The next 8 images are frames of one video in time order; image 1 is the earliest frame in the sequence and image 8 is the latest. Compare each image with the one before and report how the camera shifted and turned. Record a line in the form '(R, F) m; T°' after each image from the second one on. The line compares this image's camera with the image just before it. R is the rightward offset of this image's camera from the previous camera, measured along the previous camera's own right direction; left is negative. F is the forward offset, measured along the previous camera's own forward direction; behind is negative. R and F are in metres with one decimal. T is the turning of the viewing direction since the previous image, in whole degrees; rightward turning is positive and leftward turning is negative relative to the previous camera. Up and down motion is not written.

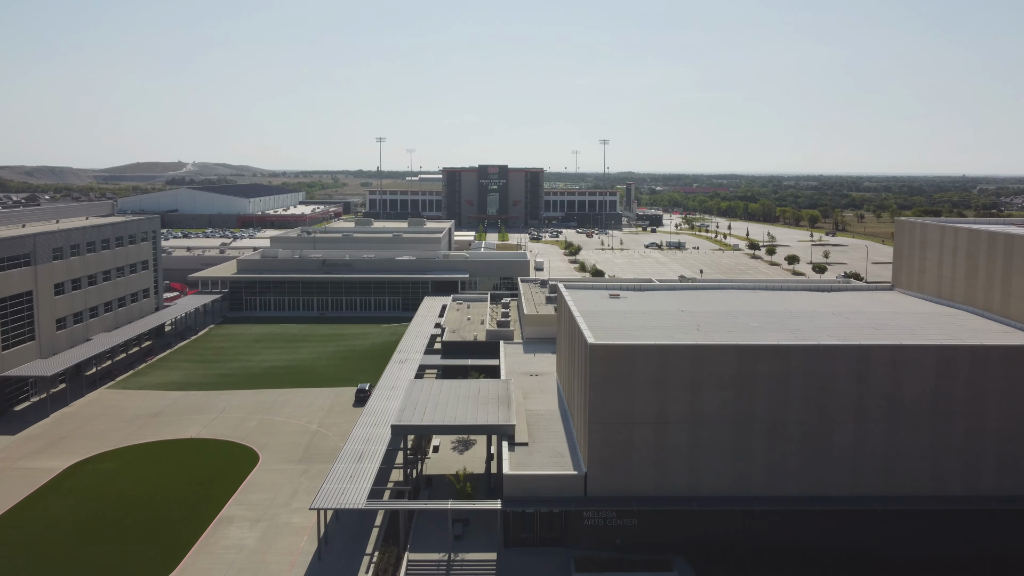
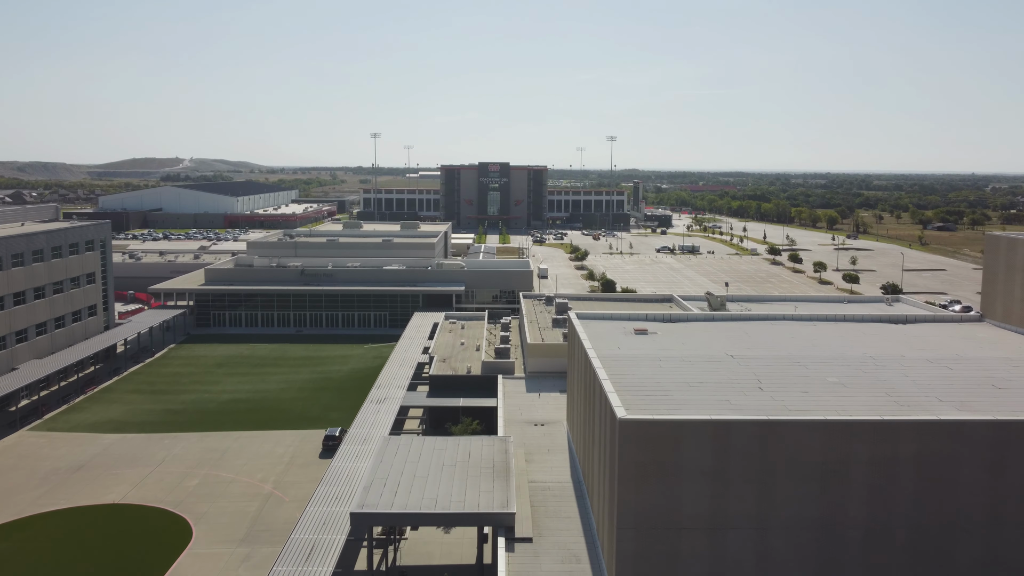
(0.0, +4.3) m; 0°
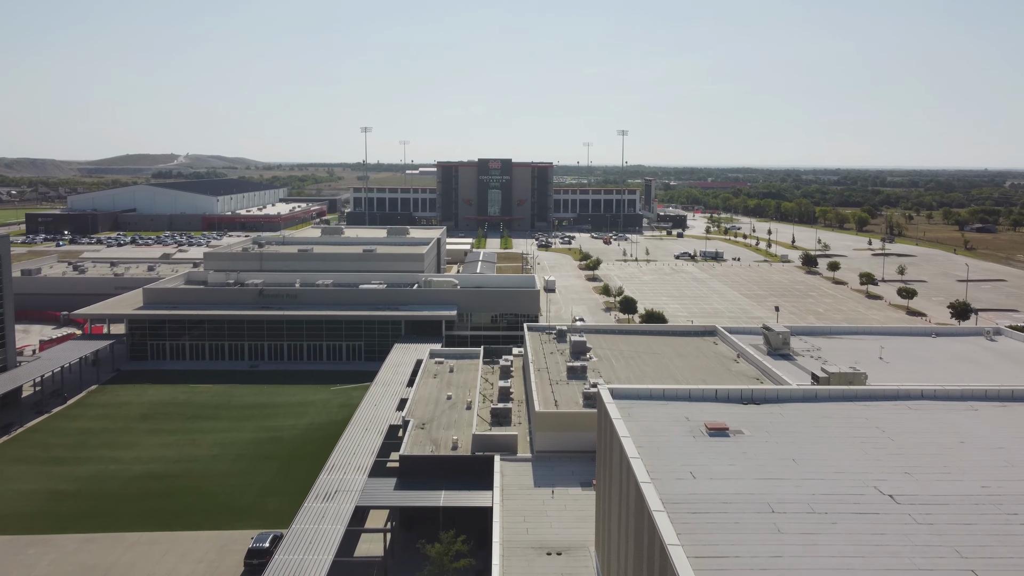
(0.0, +6.1) m; 0°
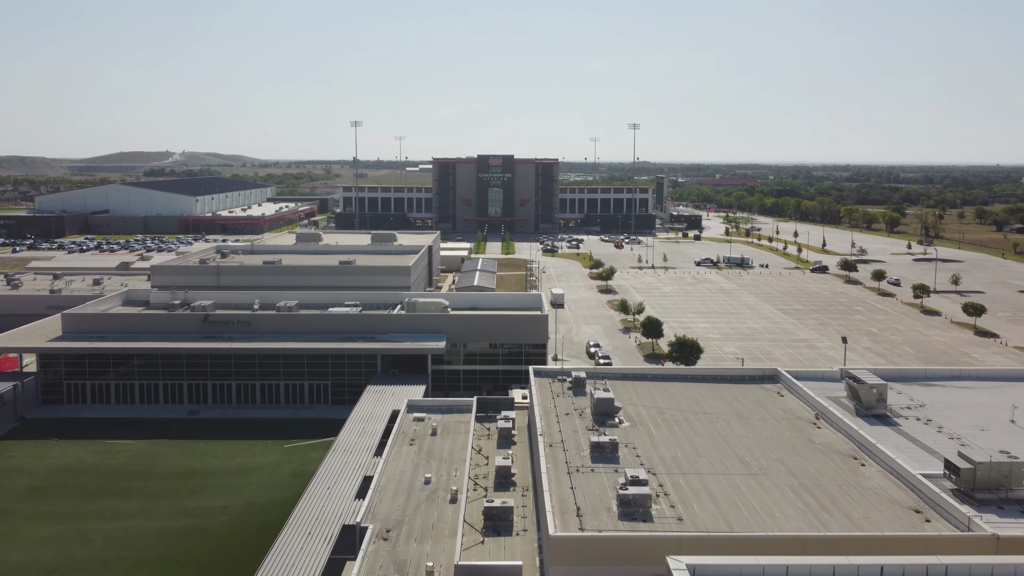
(0.0, +5.4) m; 0°
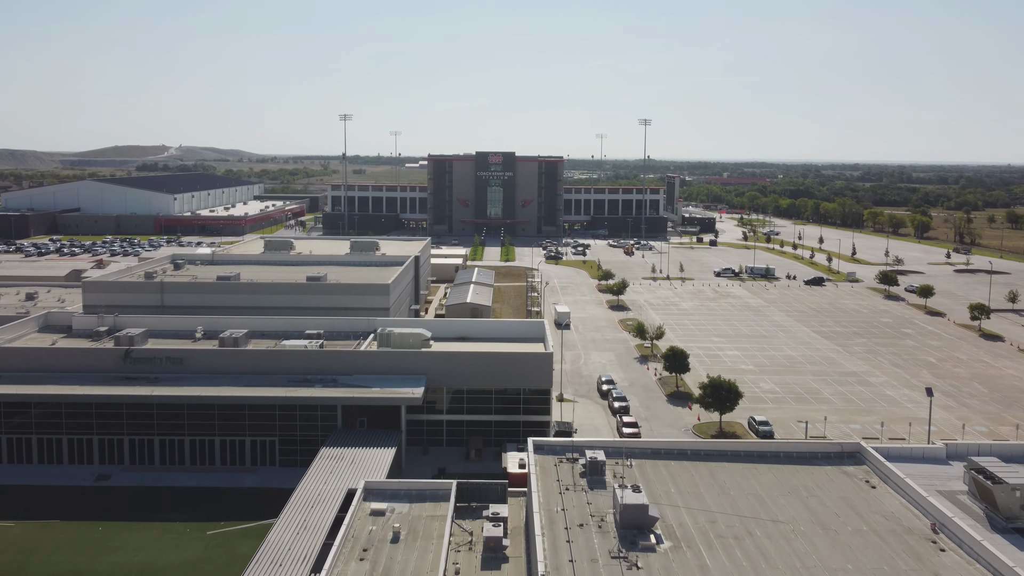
(+0.1, +4.7) m; 0°
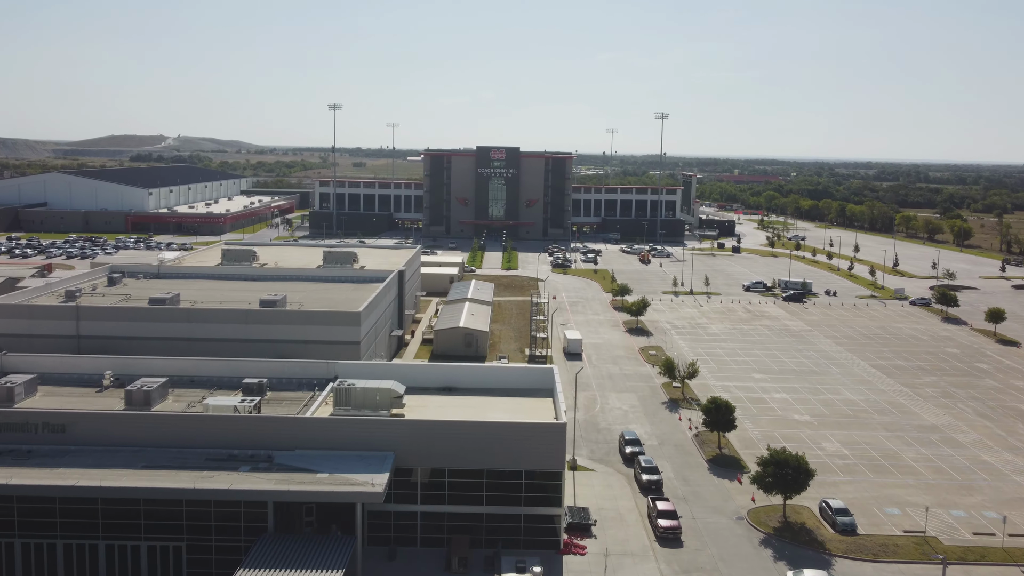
(0.0, +5.0) m; 0°
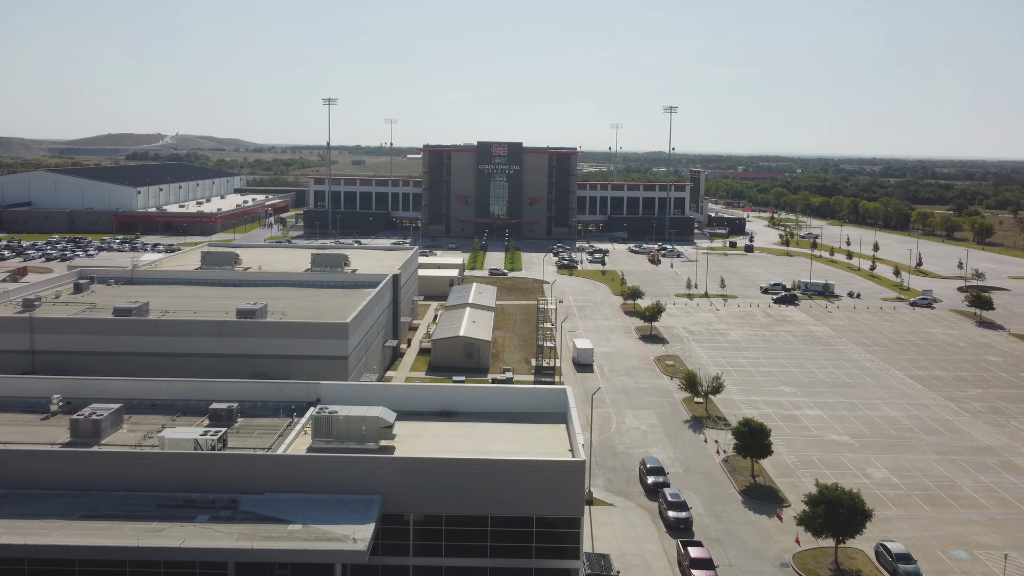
(-0.1, +2.2) m; 0°
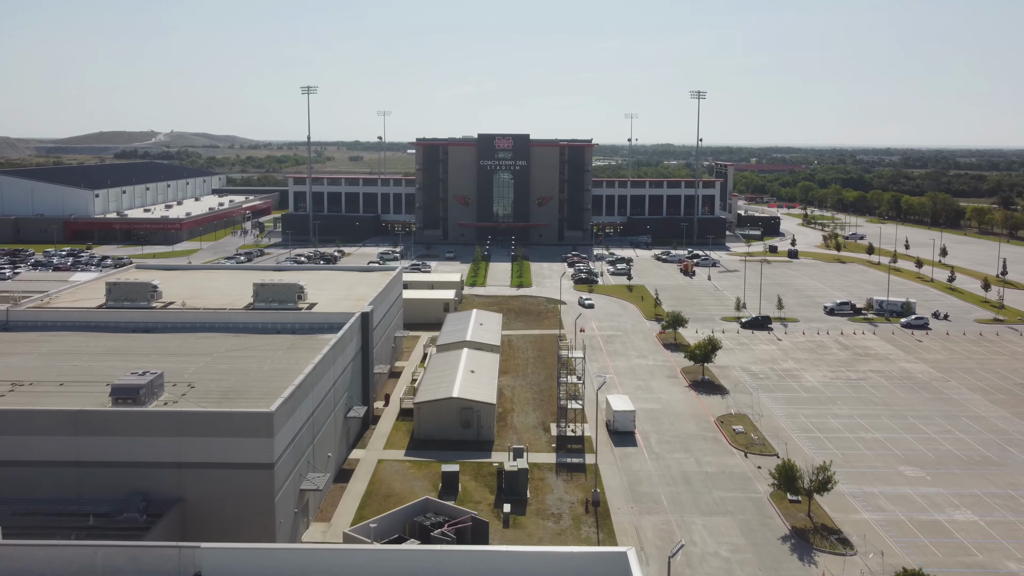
(-0.1, +6.6) m; 0°
